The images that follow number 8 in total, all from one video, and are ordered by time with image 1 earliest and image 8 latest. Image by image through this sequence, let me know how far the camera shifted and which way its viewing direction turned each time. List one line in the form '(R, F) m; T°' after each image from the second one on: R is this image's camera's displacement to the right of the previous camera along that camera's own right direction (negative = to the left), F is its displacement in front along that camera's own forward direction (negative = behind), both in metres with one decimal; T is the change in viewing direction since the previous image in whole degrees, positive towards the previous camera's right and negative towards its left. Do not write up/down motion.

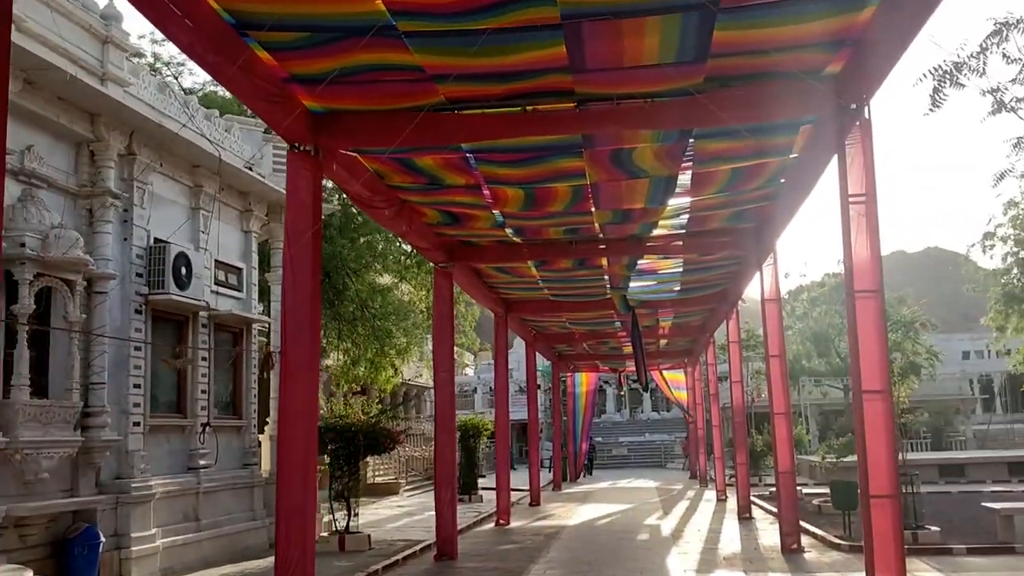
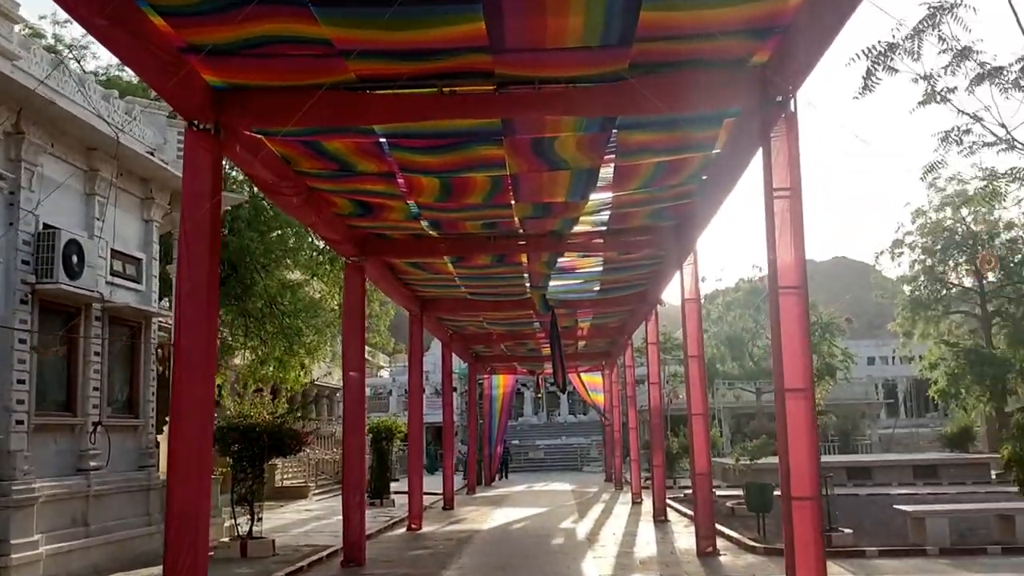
(0.0, +0.3) m; +5°
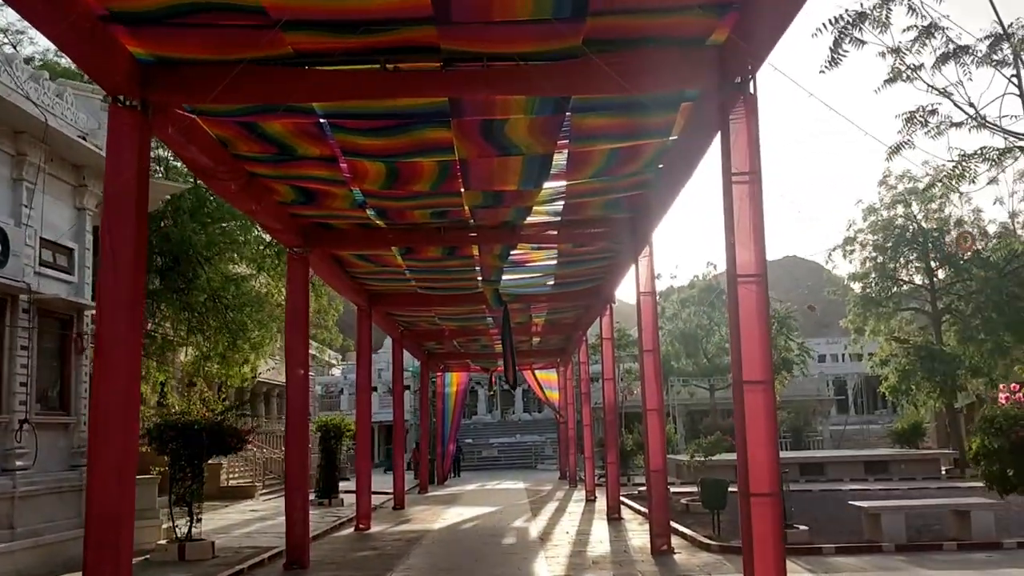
(+0.1, +0.3) m; +3°
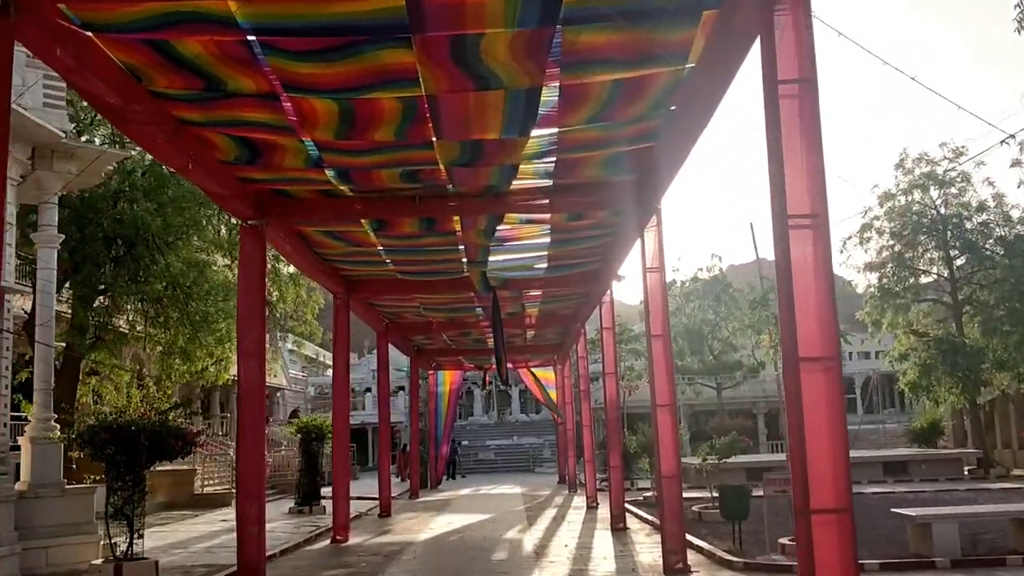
(+0.1, +1.4) m; 0°
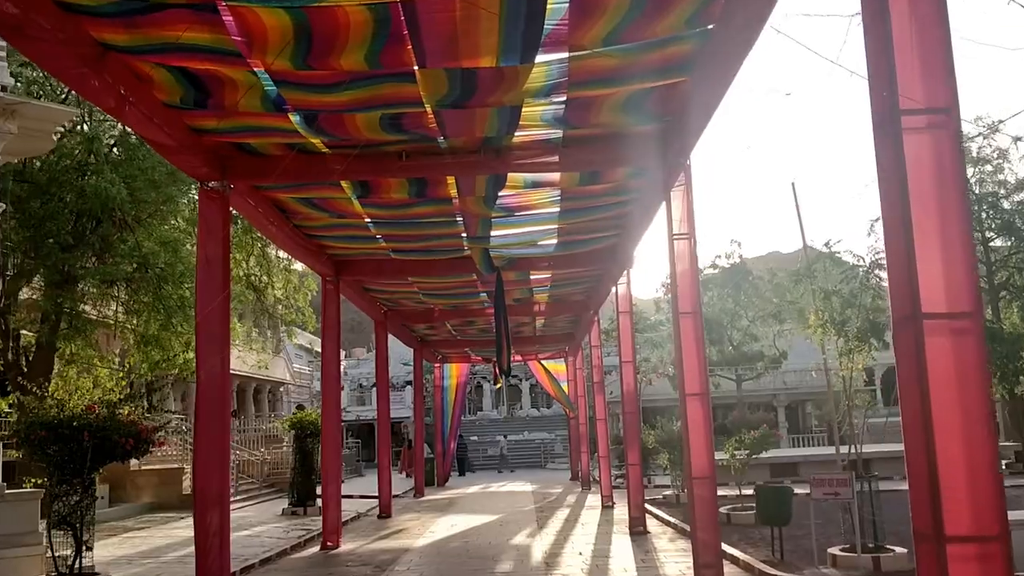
(+0.1, +1.3) m; -1°
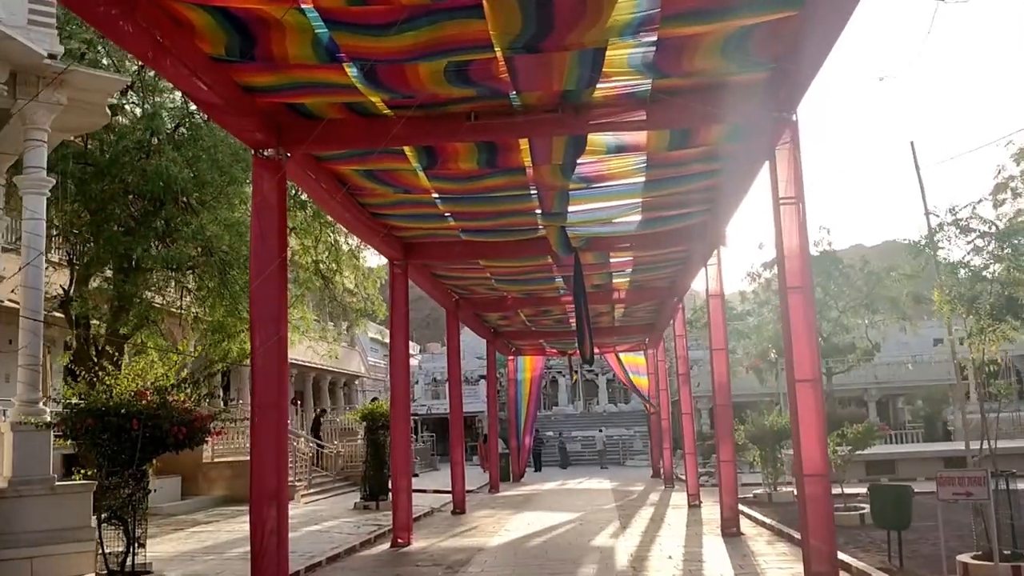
(-0.1, +0.8) m; -4°
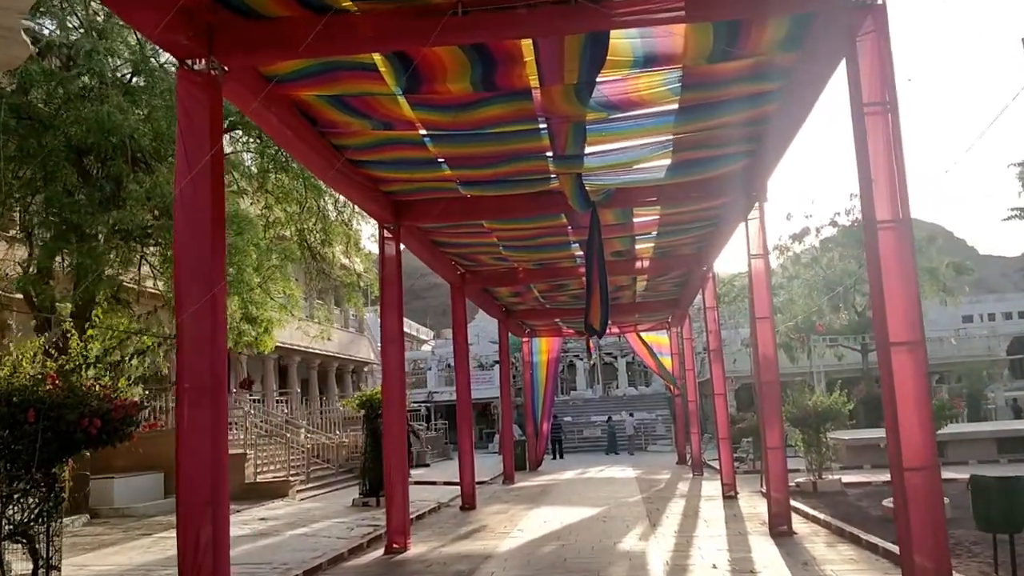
(+0.1, +1.6) m; -1°
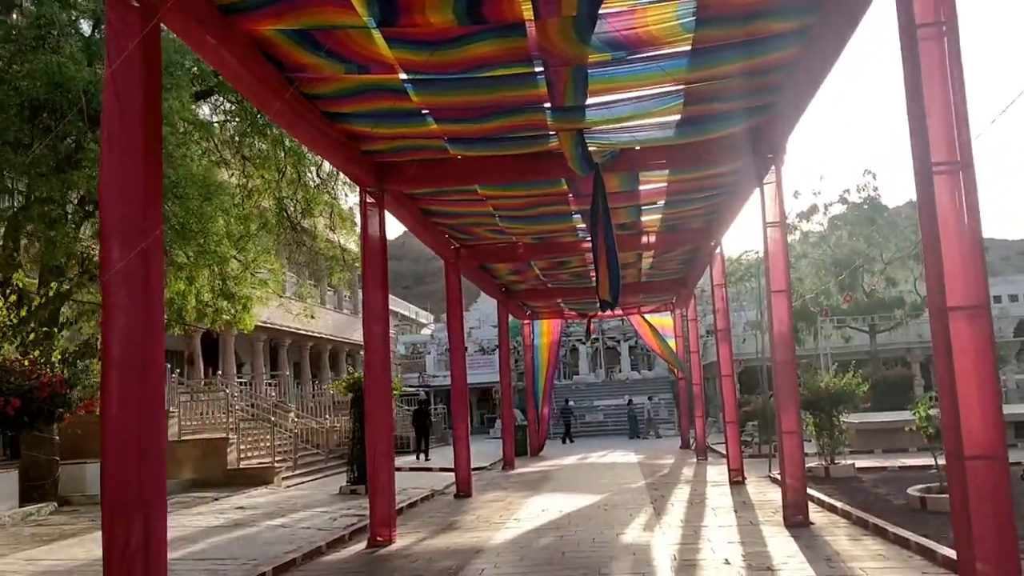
(+0.1, +0.8) m; 0°
